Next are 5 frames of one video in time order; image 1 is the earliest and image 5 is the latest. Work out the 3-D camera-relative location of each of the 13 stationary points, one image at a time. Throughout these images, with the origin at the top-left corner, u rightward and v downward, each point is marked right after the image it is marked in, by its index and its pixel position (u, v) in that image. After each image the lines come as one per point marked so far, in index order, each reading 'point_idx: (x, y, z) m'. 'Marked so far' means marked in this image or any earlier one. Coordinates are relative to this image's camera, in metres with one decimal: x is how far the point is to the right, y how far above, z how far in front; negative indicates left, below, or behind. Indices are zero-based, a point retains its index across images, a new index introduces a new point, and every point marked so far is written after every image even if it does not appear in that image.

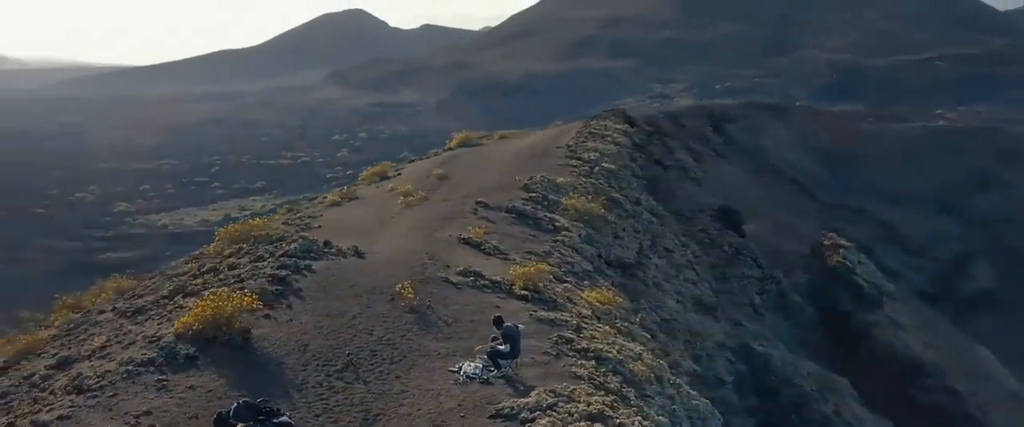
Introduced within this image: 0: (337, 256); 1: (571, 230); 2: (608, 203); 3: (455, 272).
0: (-2.1, -0.5, +14.5) m
1: (+0.9, -0.3, +17.7) m
2: (+1.5, +0.1, +19.2) m
3: (-0.7, -0.7, +14.6) m
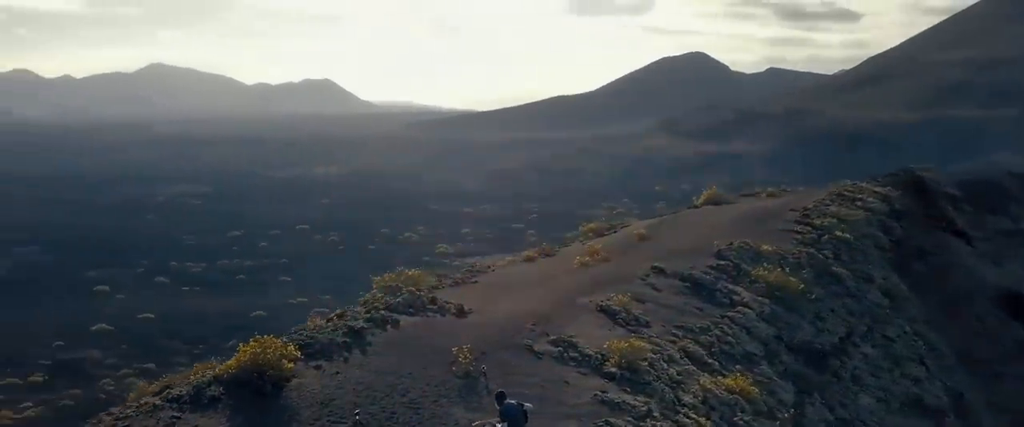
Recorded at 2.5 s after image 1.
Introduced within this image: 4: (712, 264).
0: (-0.9, -1.2, +14.1) m
1: (+3.1, -1.2, +15.8) m
2: (+4.3, -0.9, +16.9) m
3: (+0.4, -1.4, +13.6) m
4: (+2.8, -0.7, +16.8) m
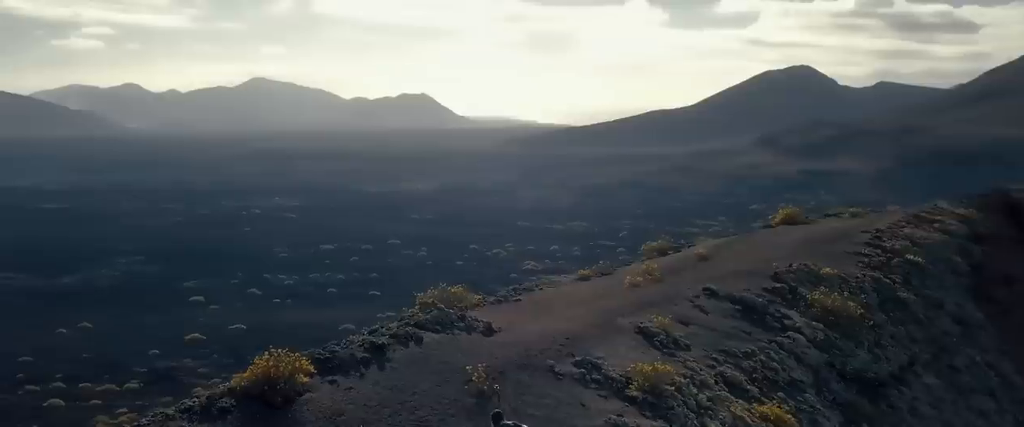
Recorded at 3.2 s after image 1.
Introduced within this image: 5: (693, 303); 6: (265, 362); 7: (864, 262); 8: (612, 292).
0: (-0.6, -1.3, +13.9) m
1: (+3.6, -1.5, +15.0) m
2: (+4.9, -1.2, +16.0) m
3: (+0.7, -1.6, +13.2) m
4: (+3.4, -1.0, +16.1) m
5: (+2.4, -1.2, +15.7) m
6: (-2.6, -1.6, +12.5) m
7: (+5.0, -0.6, +17.0) m
8: (+1.4, -1.1, +16.3) m
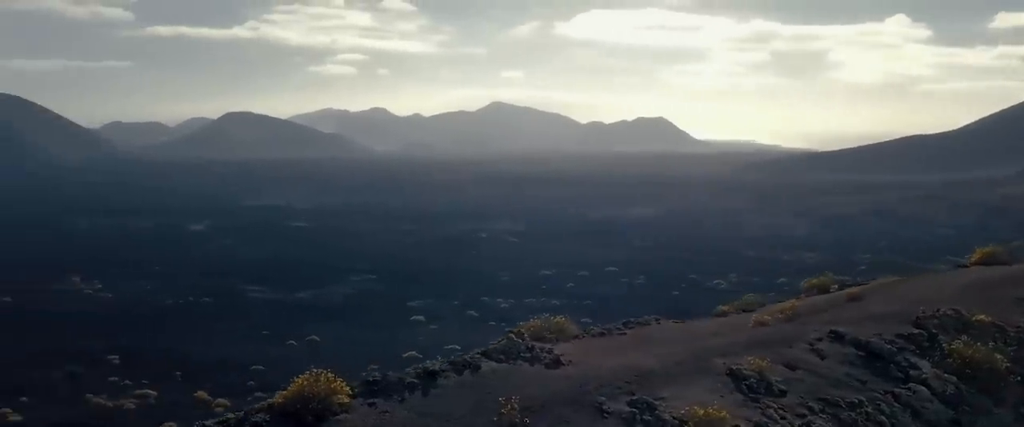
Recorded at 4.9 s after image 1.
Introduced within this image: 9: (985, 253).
0: (+0.2, -1.6, +13.2) m
1: (+4.5, -1.9, +13.2) m
2: (+6.1, -1.6, +13.7) m
3: (+1.2, -1.9, +12.2) m
4: (+4.7, -1.4, +14.3) m
5: (+3.5, -1.5, +14.2) m
6: (-2.1, -1.7, +12.5) m
7: (+6.4, -1.1, +14.7) m
8: (+2.7, -1.4, +15.0) m
9: (+7.3, -0.6, +18.3) m
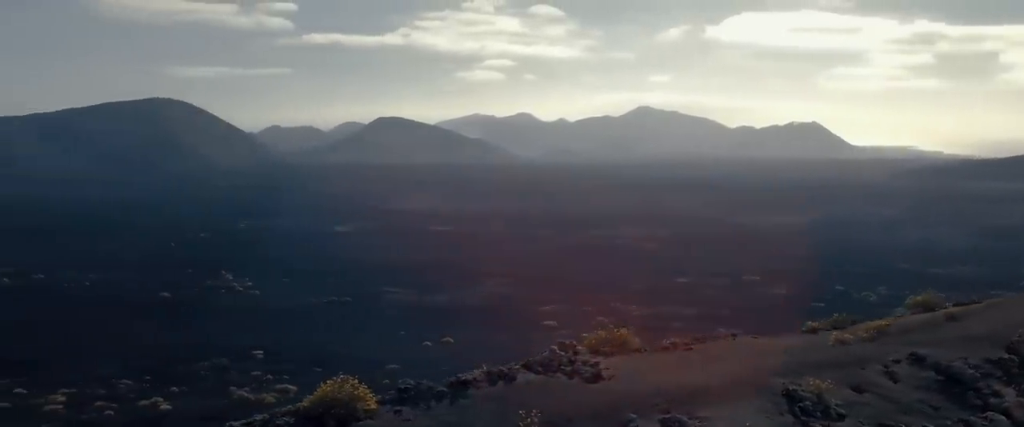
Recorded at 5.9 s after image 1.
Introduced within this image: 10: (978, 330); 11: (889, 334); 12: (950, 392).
0: (+0.6, -1.7, +12.7) m
1: (+4.9, -2.0, +11.9) m
2: (+6.5, -1.8, +12.2) m
3: (+1.4, -2.0, +11.6) m
4: (+5.2, -1.5, +13.0) m
5: (+4.1, -1.7, +13.1) m
6: (-1.8, -1.8, +12.4) m
7: (+7.1, -1.3, +13.1) m
8: (+3.4, -1.5, +14.1) m
9: (+8.5, -0.8, +16.5) m
10: (+5.5, -1.3, +14.1) m
11: (+4.5, -1.4, +14.3) m
12: (+4.6, -1.8, +12.5) m
